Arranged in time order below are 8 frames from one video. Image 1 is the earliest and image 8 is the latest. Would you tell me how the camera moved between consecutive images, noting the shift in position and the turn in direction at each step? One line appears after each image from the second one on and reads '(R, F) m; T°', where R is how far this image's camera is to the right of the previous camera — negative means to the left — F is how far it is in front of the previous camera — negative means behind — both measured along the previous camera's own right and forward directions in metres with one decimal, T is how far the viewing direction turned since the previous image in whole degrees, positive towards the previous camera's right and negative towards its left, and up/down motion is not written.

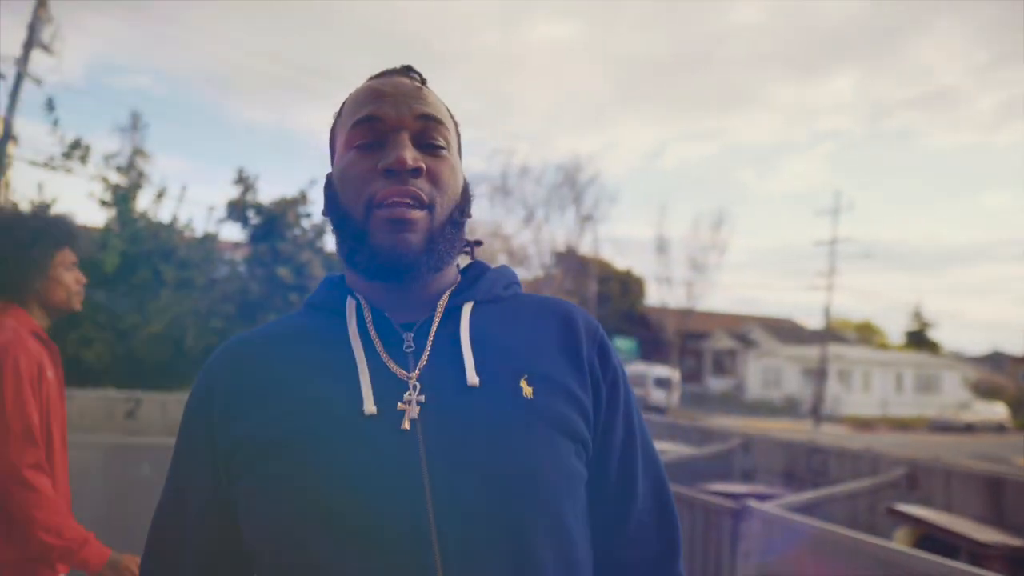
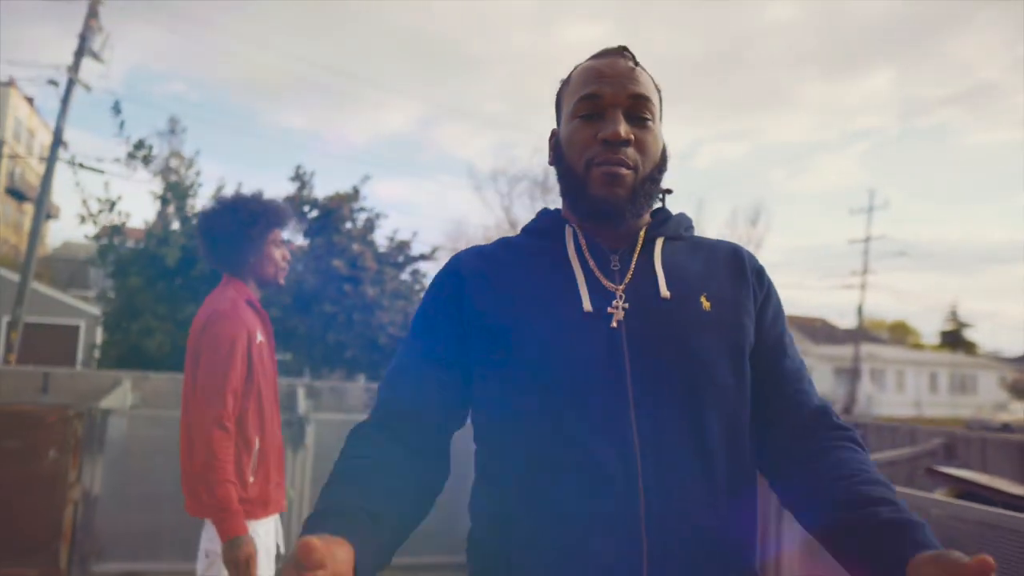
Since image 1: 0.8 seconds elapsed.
(0.0, -0.4) m; -3°
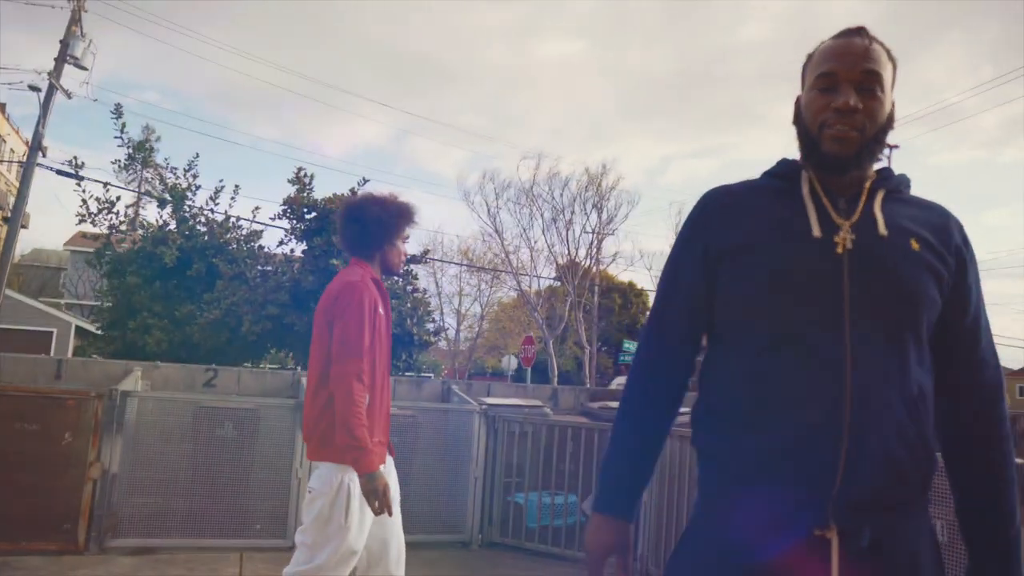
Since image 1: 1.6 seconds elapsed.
(-0.2, -0.4) m; +2°
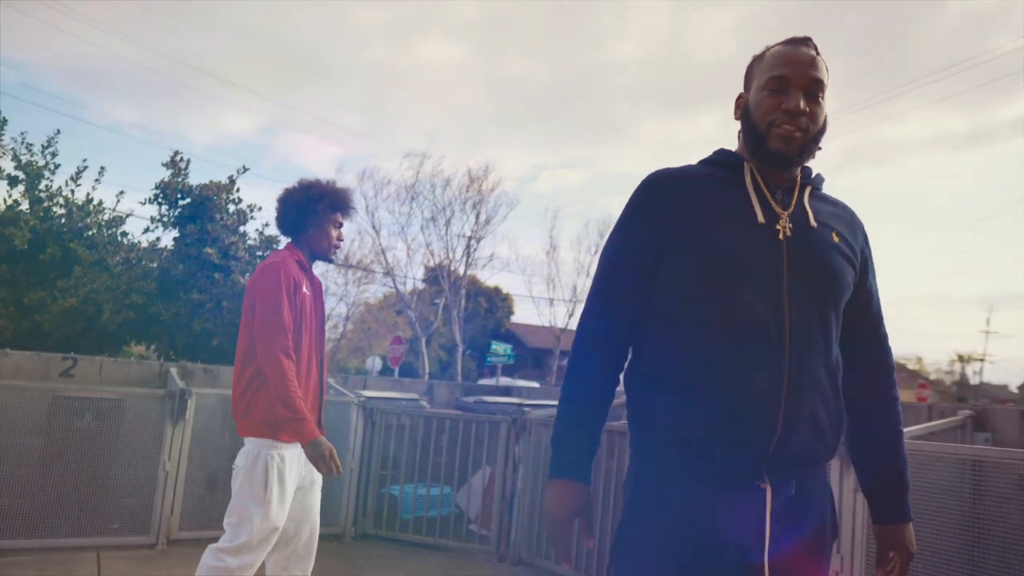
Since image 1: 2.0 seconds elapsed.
(-0.1, -0.1) m; +10°
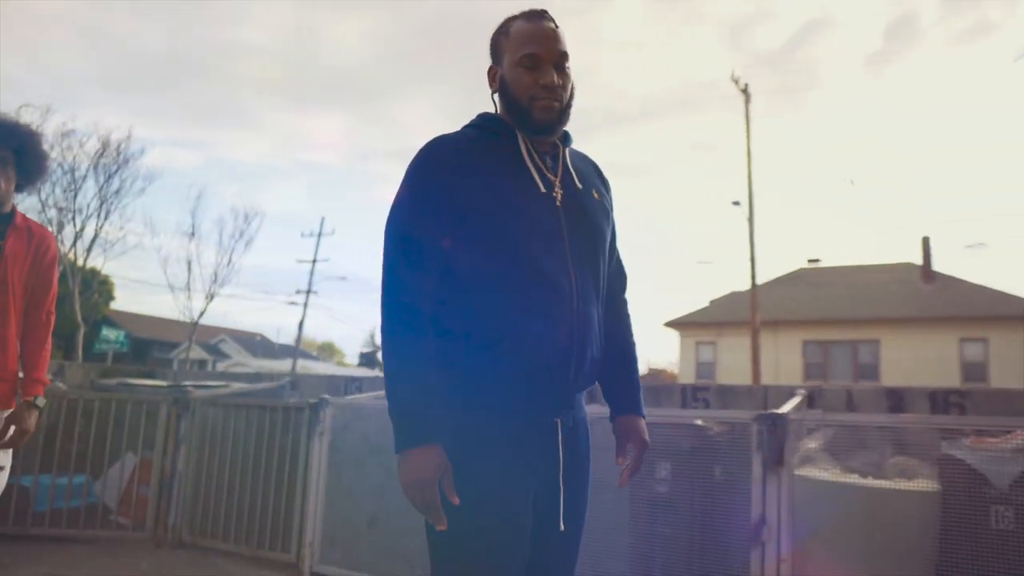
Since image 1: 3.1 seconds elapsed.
(+0.3, +0.2) m; -5°
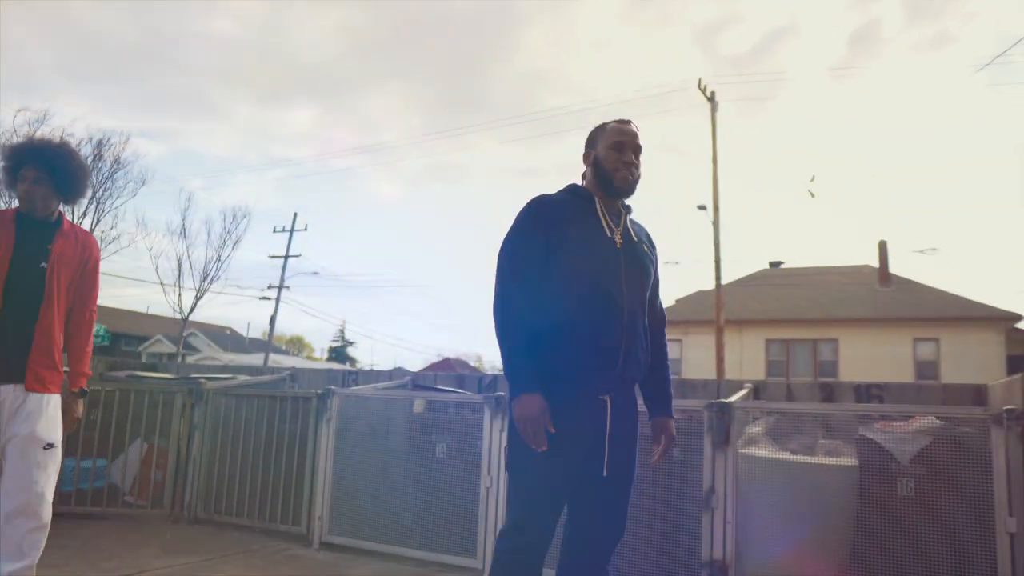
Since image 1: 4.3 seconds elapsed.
(-0.1, -0.7) m; +2°
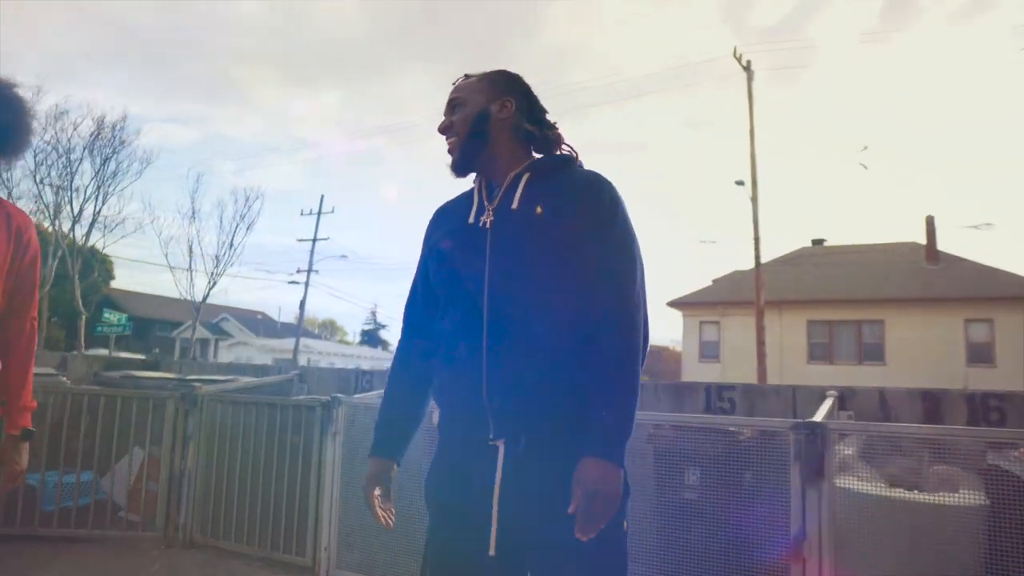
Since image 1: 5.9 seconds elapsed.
(0.0, +0.9) m; -2°
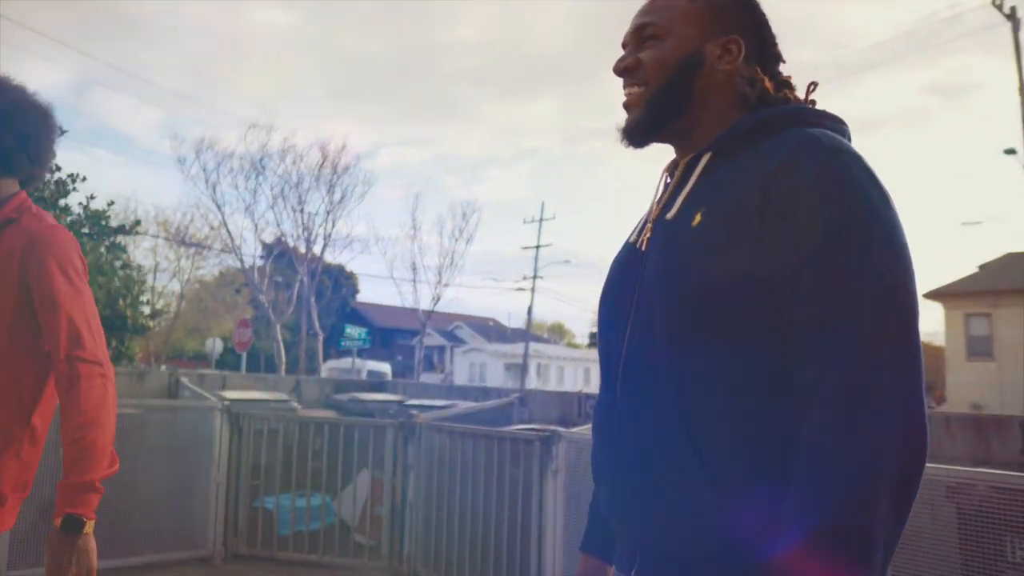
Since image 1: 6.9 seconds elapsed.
(-0.1, +0.6) m; -16°
